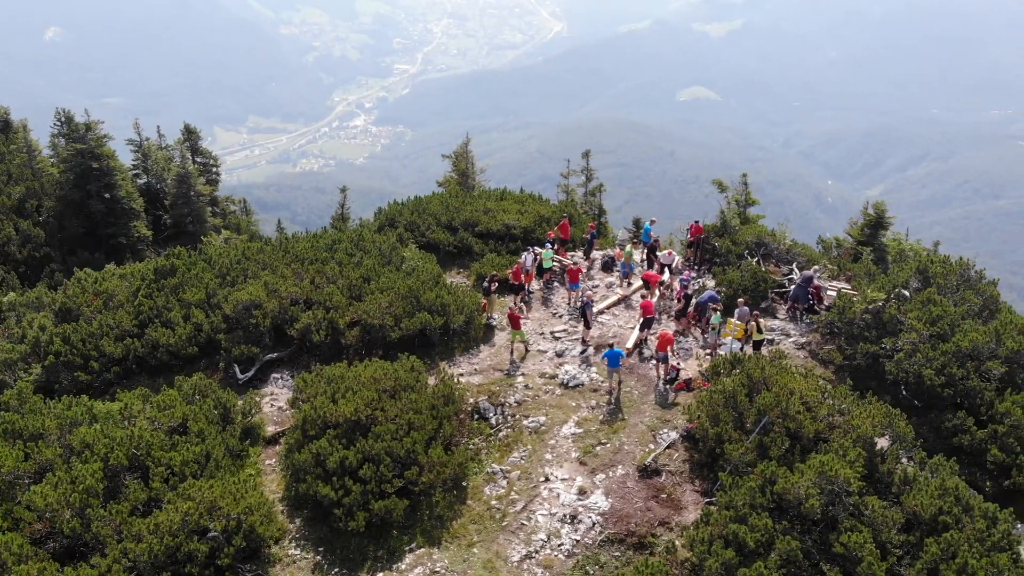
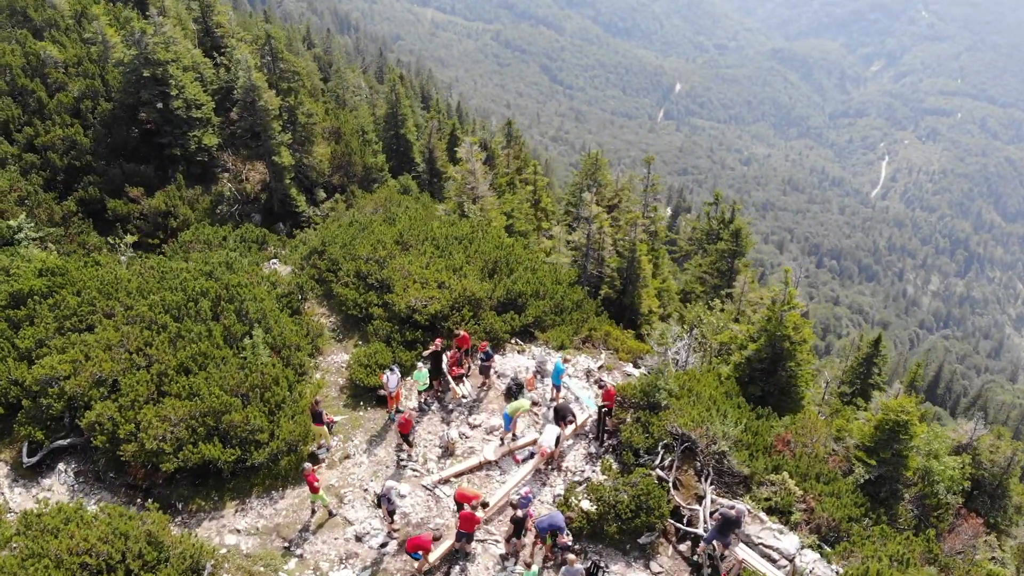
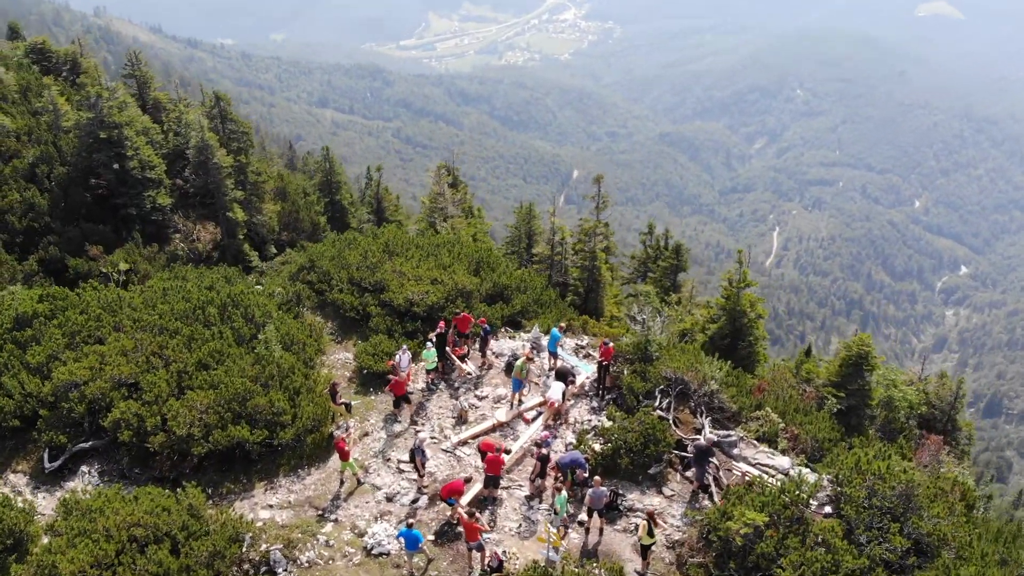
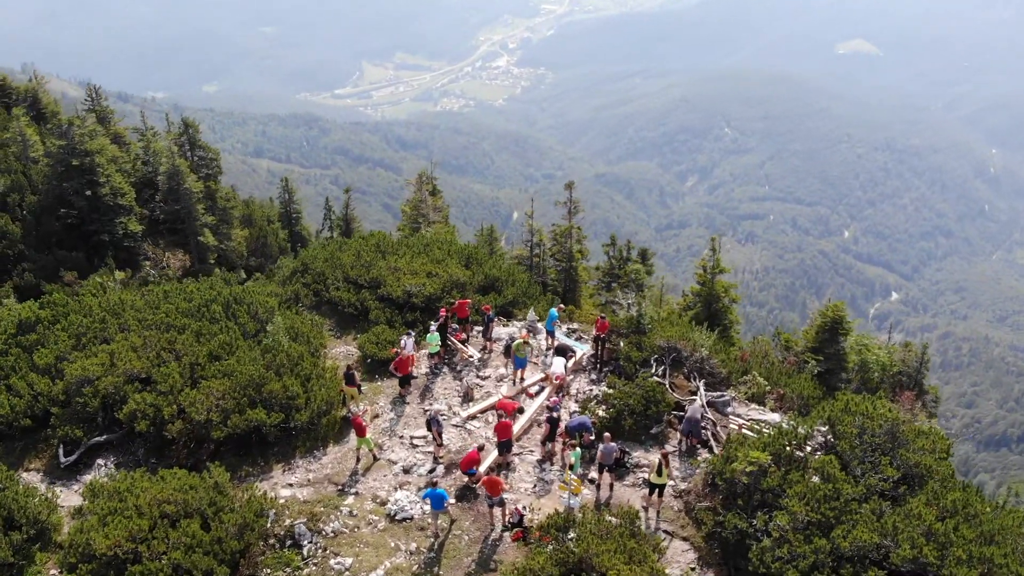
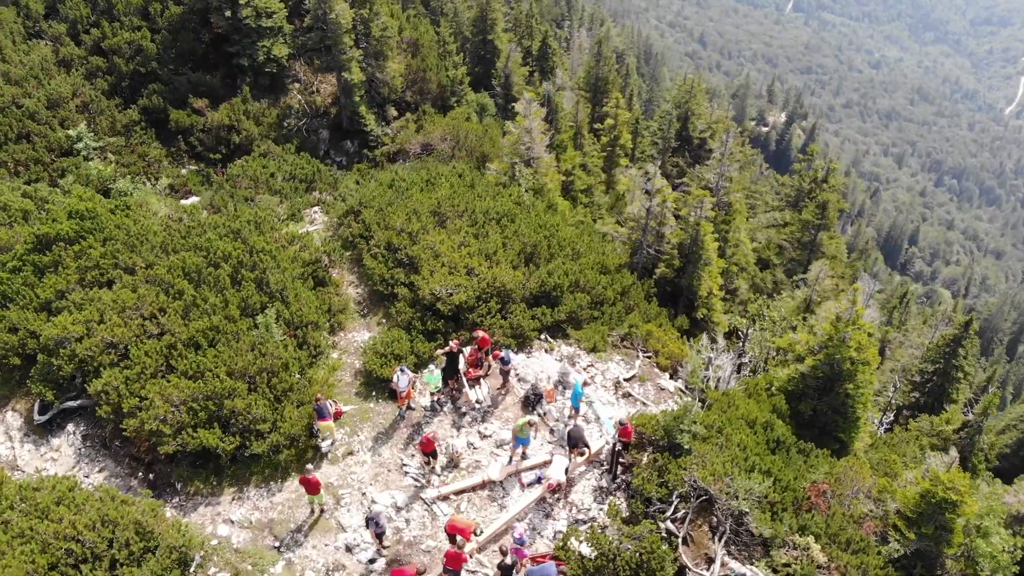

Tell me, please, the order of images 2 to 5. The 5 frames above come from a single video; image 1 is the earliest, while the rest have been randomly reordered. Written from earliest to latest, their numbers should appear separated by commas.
4, 3, 2, 5
